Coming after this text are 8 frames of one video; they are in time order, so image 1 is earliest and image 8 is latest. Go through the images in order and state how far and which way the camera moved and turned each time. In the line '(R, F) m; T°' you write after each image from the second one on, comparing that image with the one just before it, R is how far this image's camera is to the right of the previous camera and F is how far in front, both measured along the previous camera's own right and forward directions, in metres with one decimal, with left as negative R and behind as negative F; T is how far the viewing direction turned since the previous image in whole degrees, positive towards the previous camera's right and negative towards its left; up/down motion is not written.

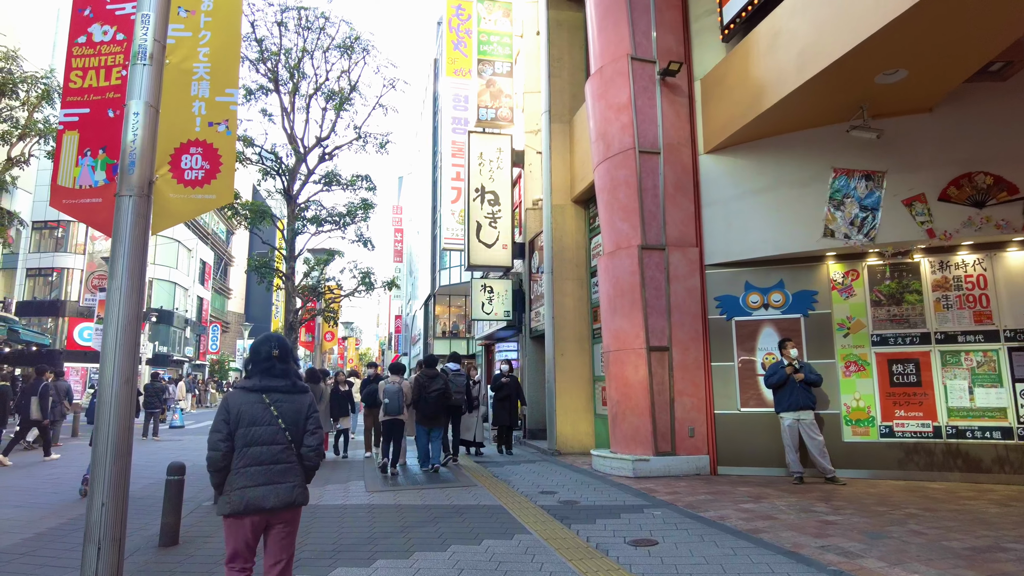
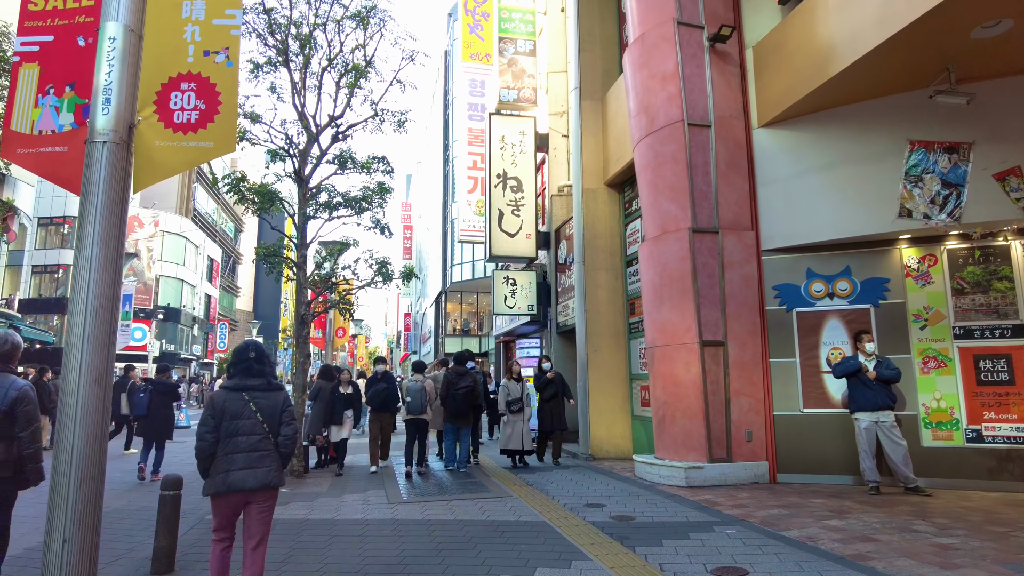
(-0.3, +0.9) m; -1°
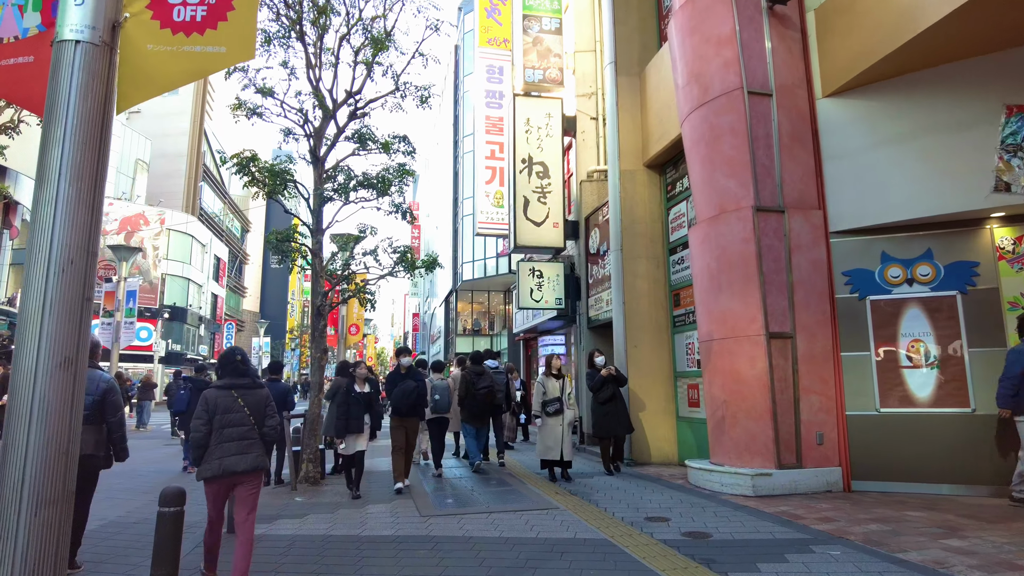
(-0.4, +0.8) m; 0°
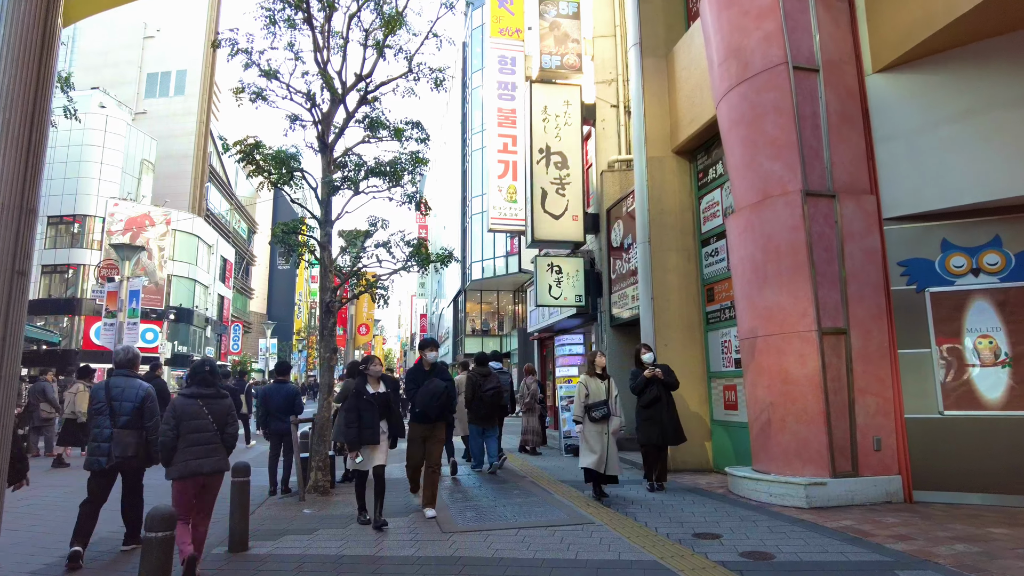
(-0.2, +0.6) m; -1°
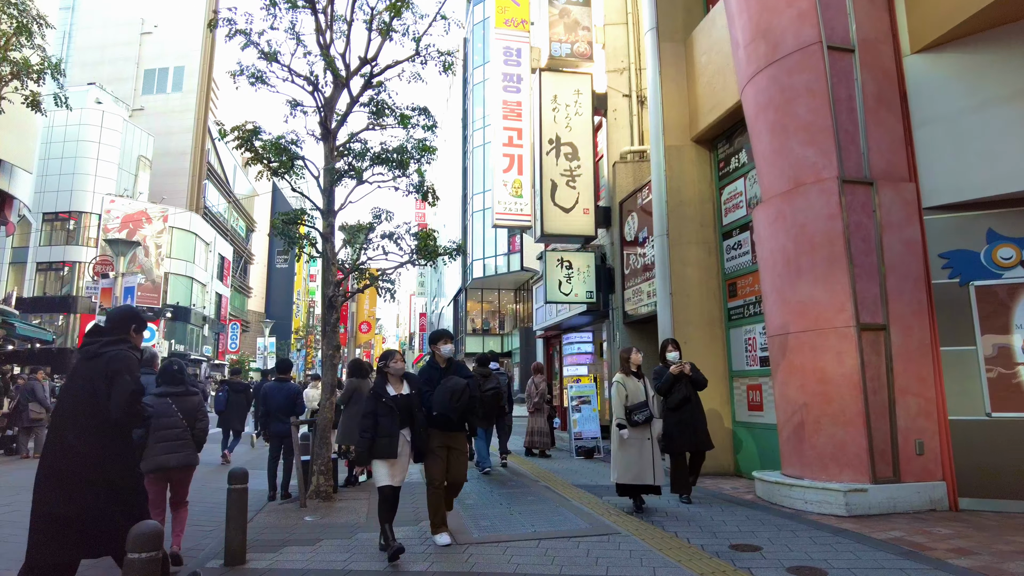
(-0.2, +0.4) m; 0°
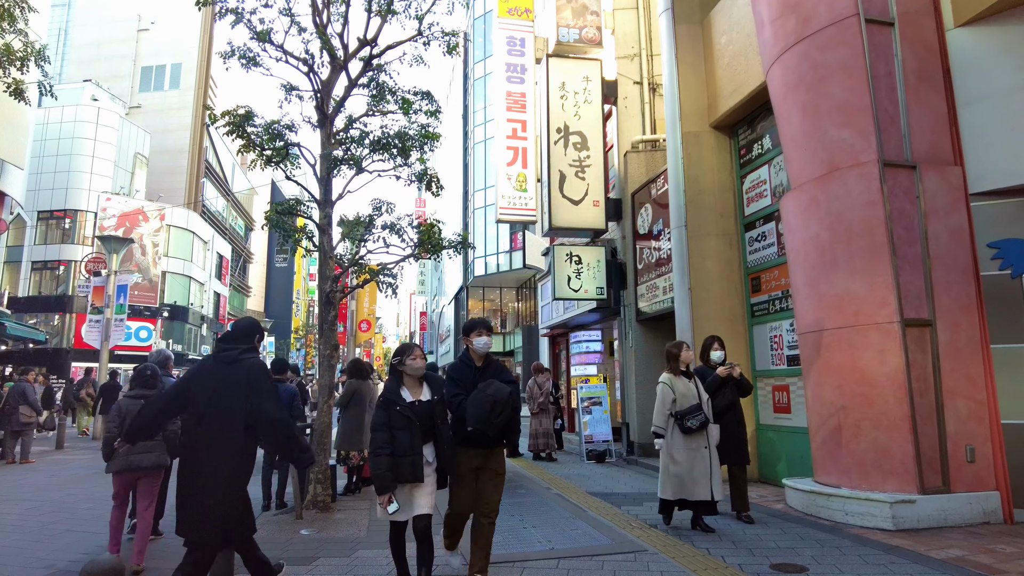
(-0.1, +0.5) m; 0°
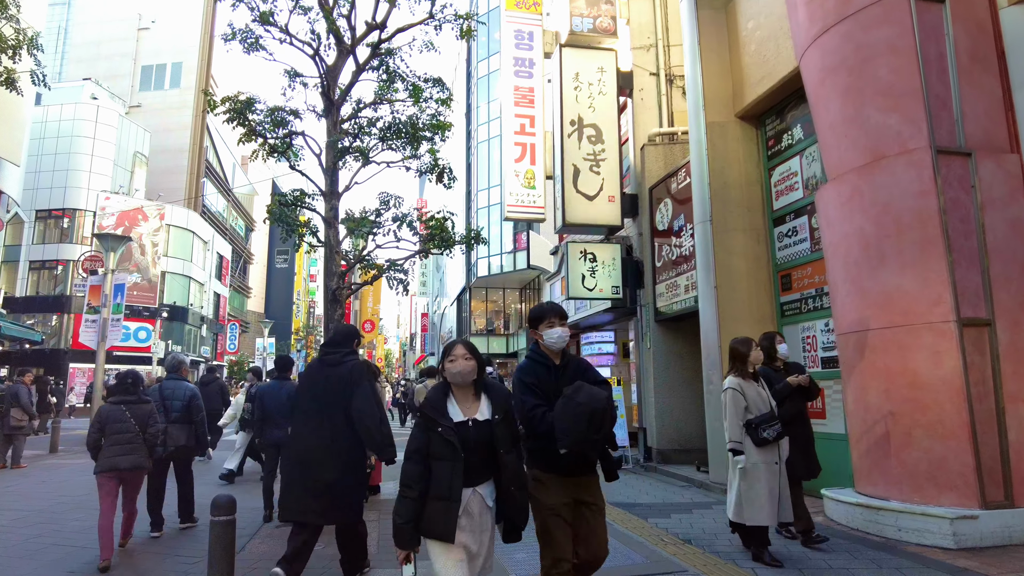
(-0.2, +0.4) m; 0°
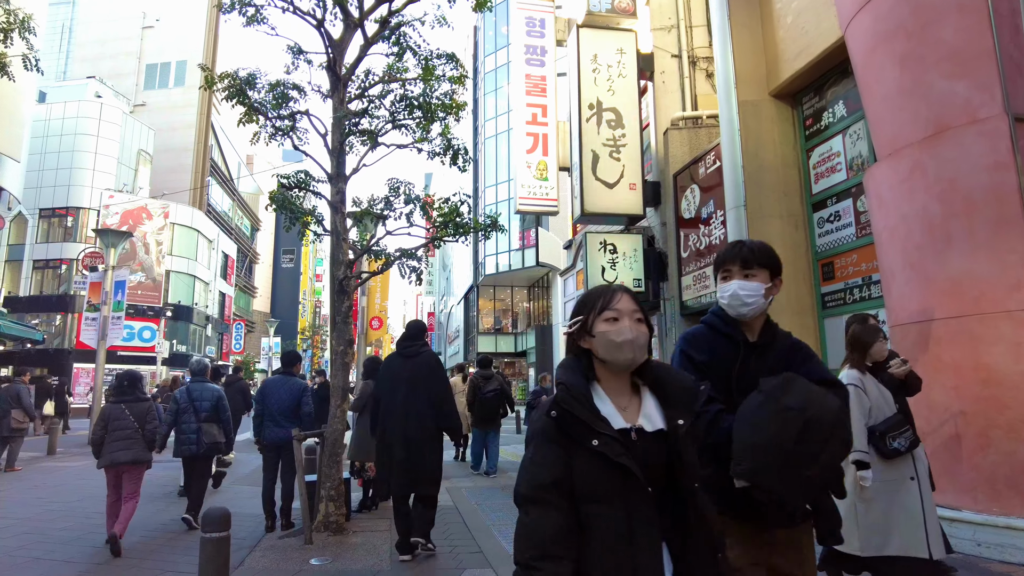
(-0.1, +0.5) m; 0°
